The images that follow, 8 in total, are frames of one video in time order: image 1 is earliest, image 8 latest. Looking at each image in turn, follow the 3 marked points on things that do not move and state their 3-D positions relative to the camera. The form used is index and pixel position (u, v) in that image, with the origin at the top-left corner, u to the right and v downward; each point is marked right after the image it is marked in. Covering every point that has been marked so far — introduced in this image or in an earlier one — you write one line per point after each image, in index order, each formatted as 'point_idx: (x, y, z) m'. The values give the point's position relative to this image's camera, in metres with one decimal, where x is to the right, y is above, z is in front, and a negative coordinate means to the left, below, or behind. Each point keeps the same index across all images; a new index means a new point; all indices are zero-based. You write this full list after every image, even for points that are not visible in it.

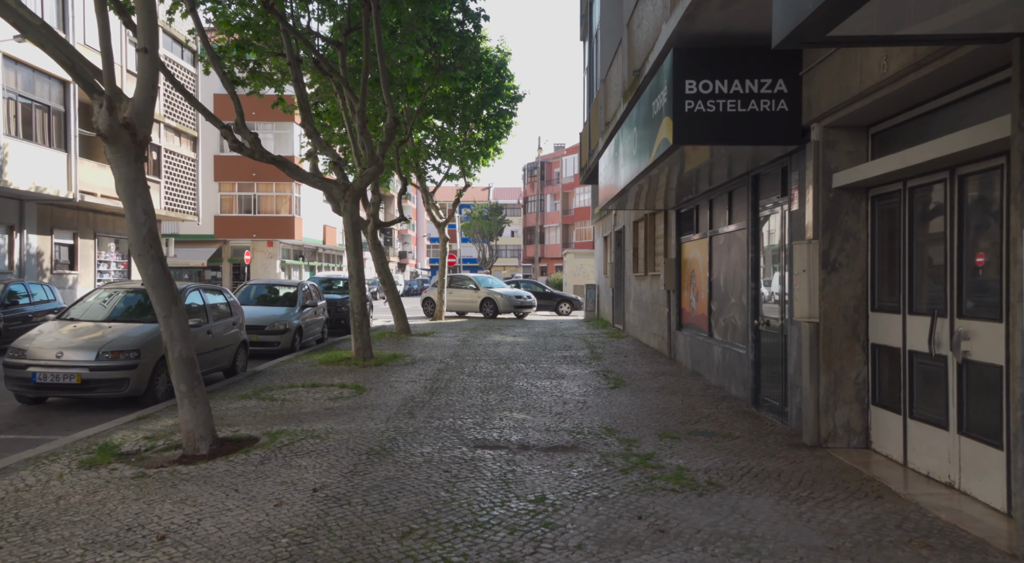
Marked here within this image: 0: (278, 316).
0: (-4.6, -0.7, +15.0) m
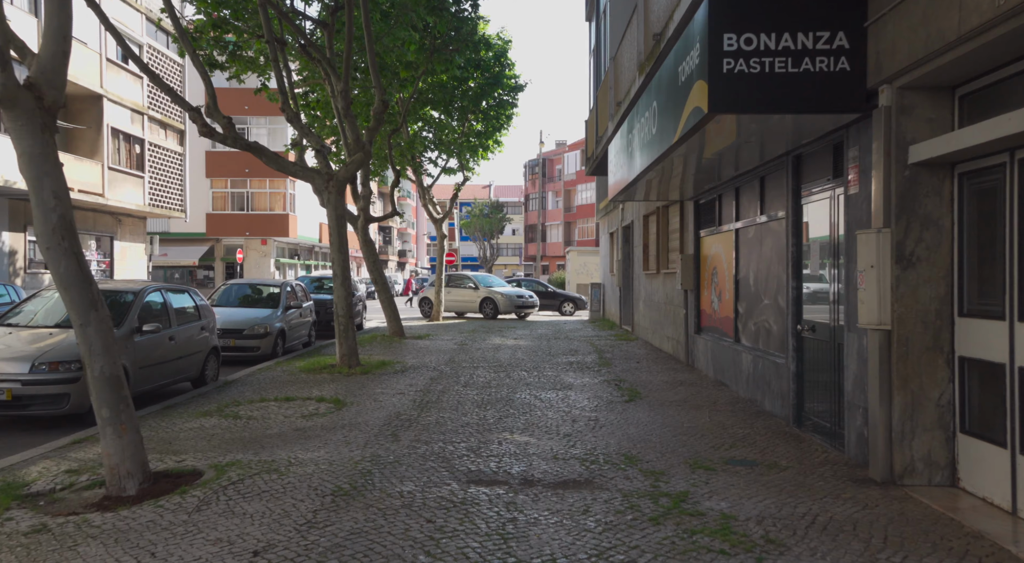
0: (-4.6, -0.7, +13.8) m
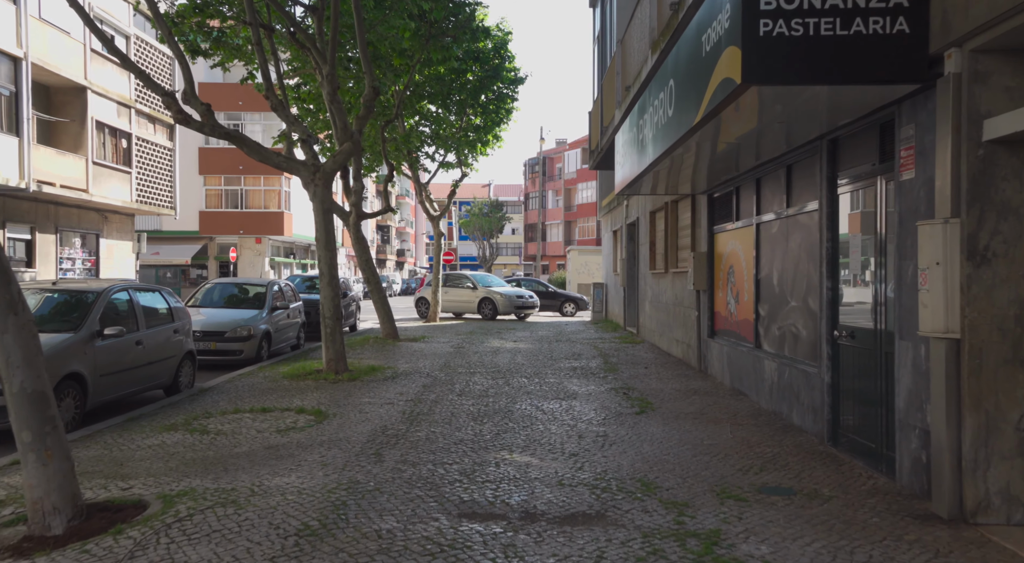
0: (-4.6, -0.7, +13.0) m
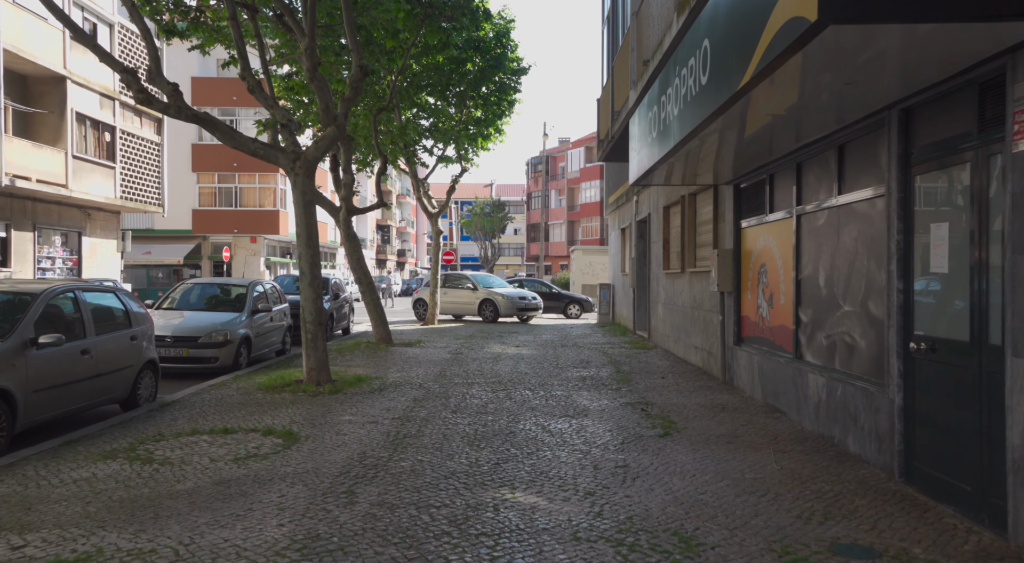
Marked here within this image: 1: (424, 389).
0: (-4.6, -0.7, +11.9) m
1: (-1.1, -1.4, +9.7) m
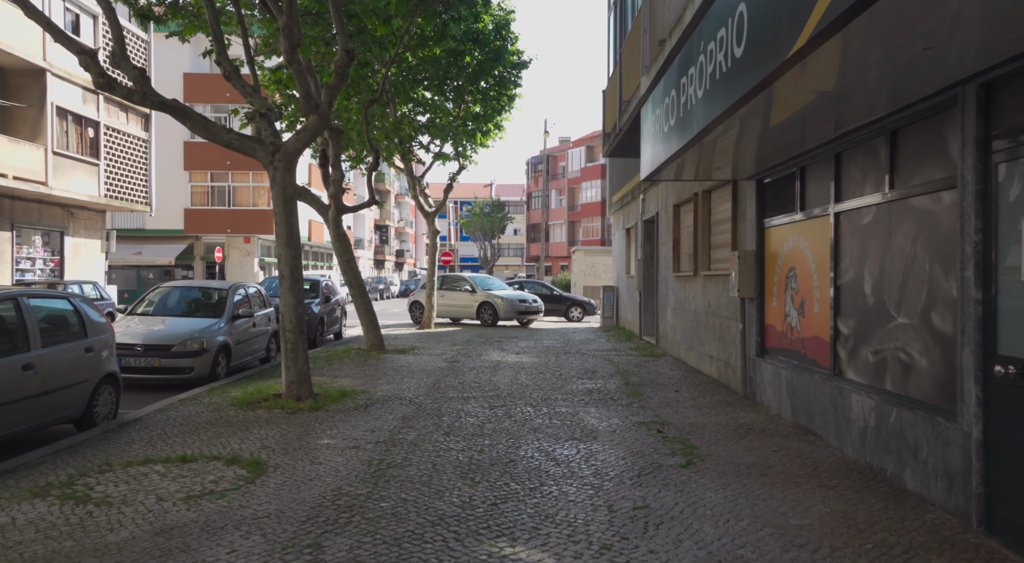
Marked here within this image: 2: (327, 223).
0: (-4.6, -0.7, +11.0) m
1: (-1.1, -1.4, +8.8) m
2: (-3.5, +1.1, +14.5) m
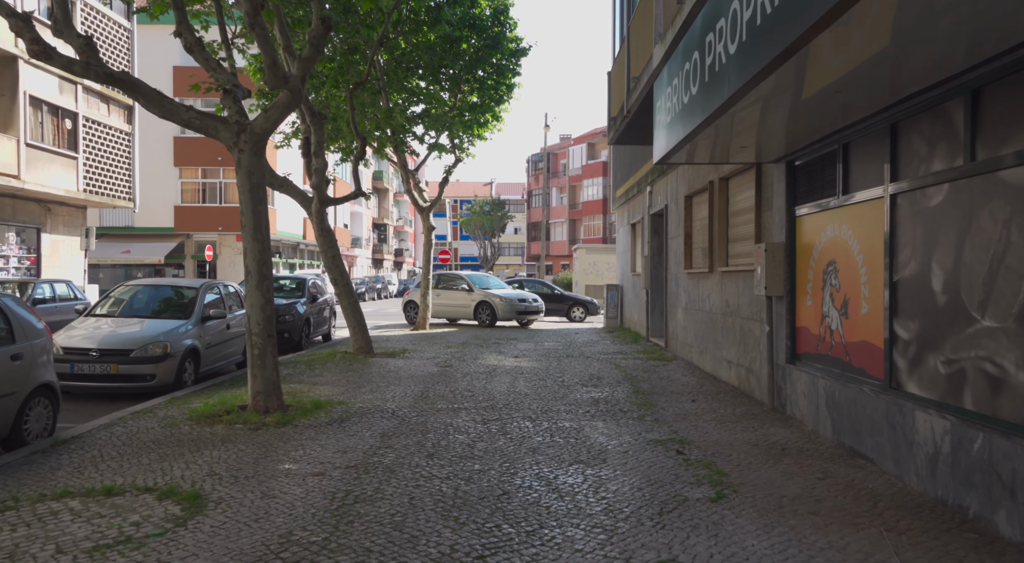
0: (-4.6, -0.7, +9.9) m
1: (-1.2, -1.4, +7.7) m
2: (-3.6, +1.1, +13.4) m
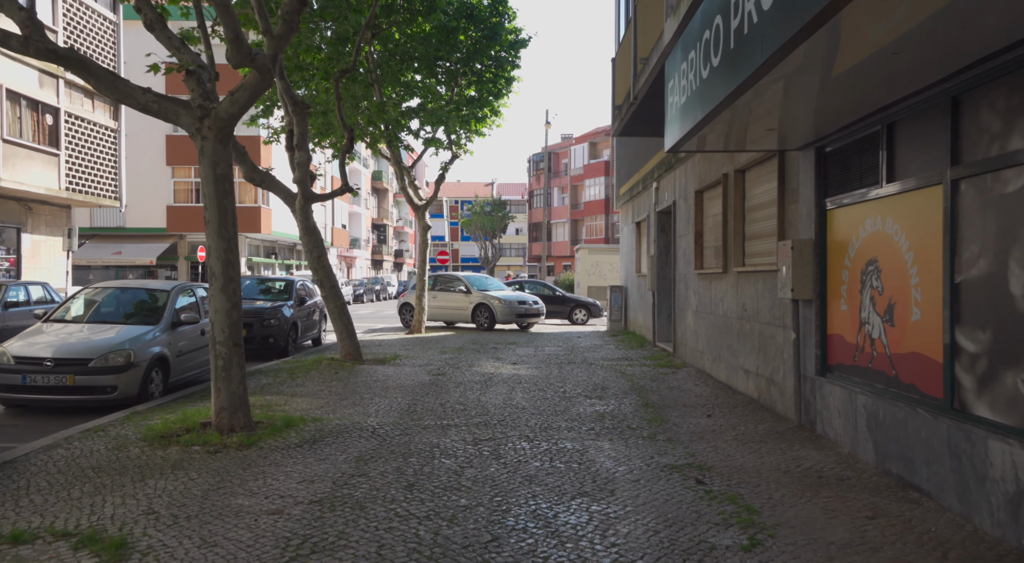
0: (-4.7, -0.7, +9.1) m
1: (-1.2, -1.4, +6.8) m
2: (-3.6, +1.1, +12.6) m
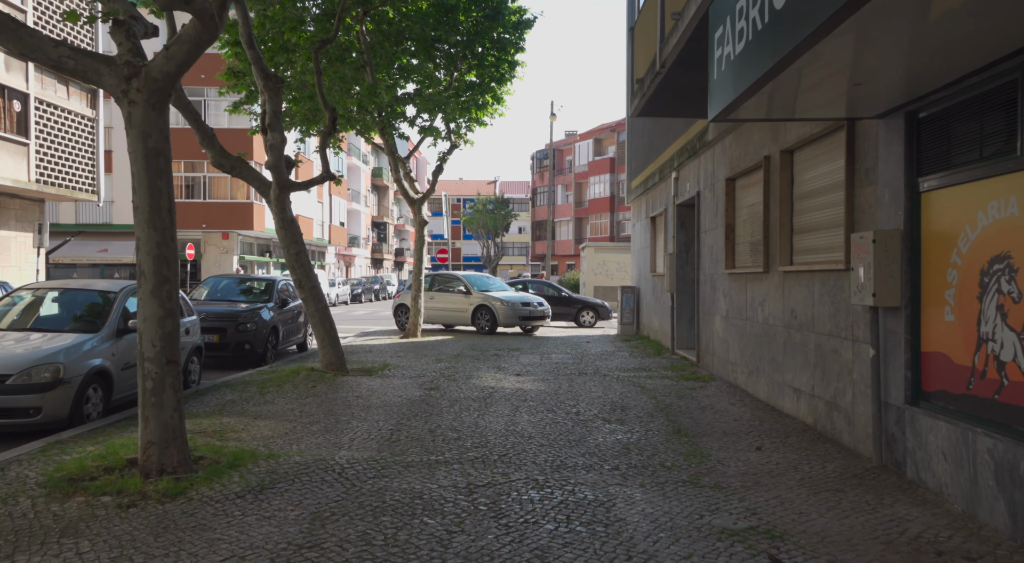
0: (-4.6, -0.7, +7.6) m
1: (-1.2, -1.4, +5.4) m
2: (-3.5, +1.1, +11.1) m
